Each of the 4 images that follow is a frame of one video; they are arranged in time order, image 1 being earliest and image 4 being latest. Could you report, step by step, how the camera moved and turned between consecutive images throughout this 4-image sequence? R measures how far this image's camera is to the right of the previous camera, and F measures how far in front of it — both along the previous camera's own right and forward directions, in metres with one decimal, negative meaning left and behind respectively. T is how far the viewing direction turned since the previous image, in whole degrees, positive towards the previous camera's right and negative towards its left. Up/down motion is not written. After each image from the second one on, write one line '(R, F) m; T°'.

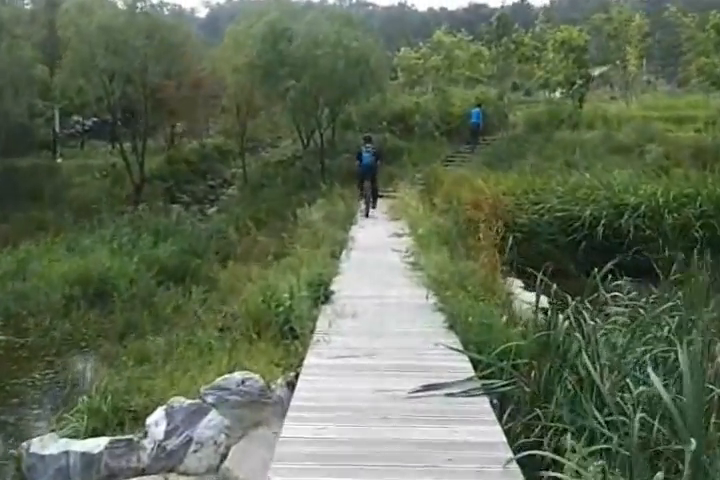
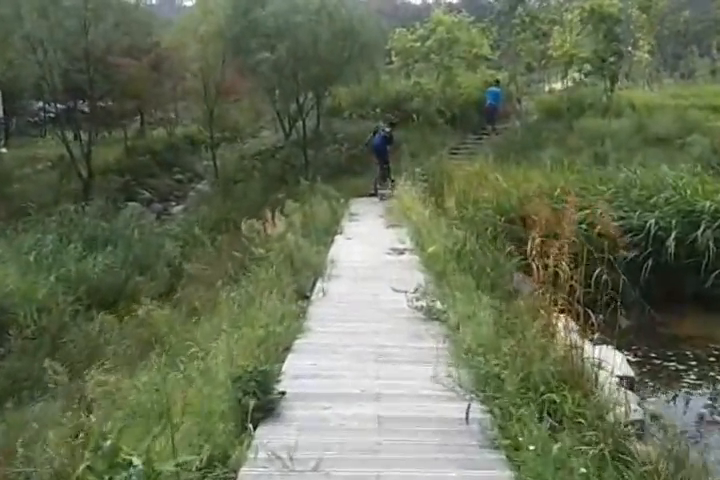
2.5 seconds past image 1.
(+0.1, +3.0) m; +1°
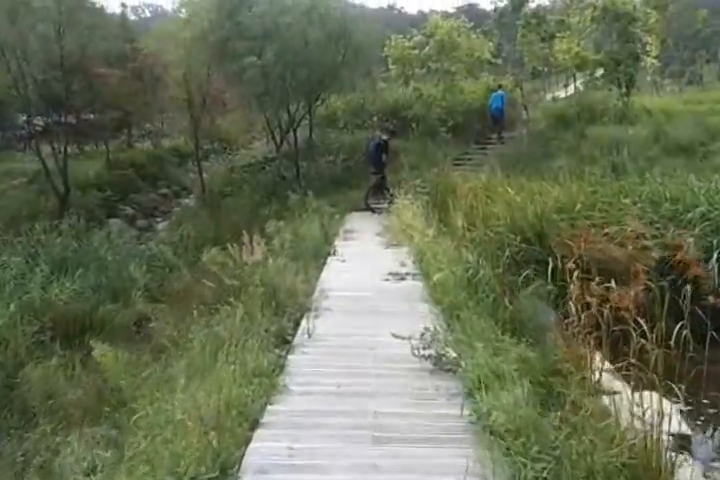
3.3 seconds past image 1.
(0.0, +1.1) m; 0°
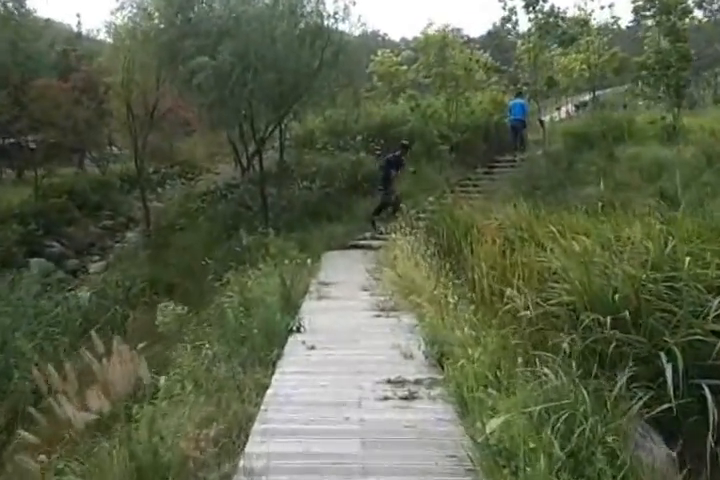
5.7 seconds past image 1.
(0.0, +3.1) m; +2°
